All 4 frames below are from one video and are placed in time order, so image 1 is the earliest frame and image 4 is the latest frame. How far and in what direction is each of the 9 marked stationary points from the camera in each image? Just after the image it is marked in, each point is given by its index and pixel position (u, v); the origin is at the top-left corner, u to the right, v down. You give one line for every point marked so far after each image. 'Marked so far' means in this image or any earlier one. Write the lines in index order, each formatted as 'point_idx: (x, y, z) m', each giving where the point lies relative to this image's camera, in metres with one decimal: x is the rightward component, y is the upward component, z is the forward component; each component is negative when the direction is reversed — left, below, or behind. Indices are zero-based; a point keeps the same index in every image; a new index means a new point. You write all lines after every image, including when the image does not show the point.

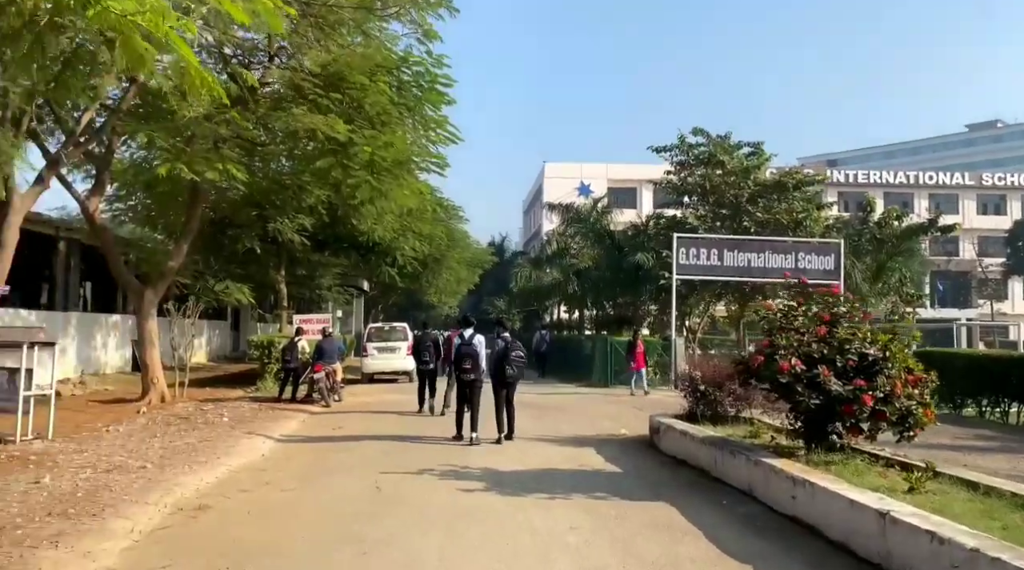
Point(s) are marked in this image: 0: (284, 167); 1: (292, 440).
0: (-4.7, +2.4, +19.8) m
1: (-3.0, -2.1, +13.2) m
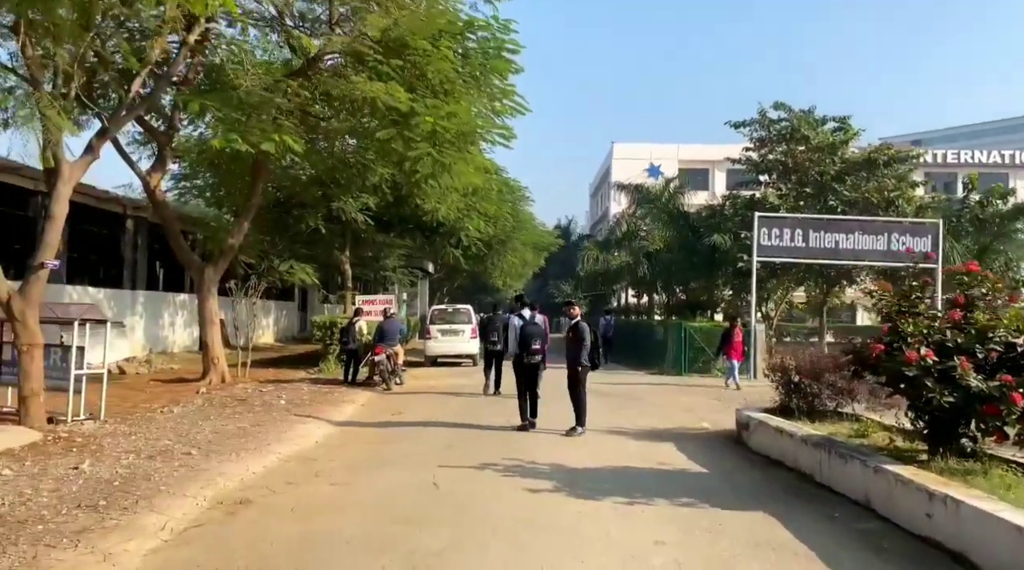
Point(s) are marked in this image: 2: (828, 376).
0: (-3.3, +2.8, +19.2) m
1: (-2.1, -1.8, +12.5) m
2: (+3.4, -1.0, +10.4) m
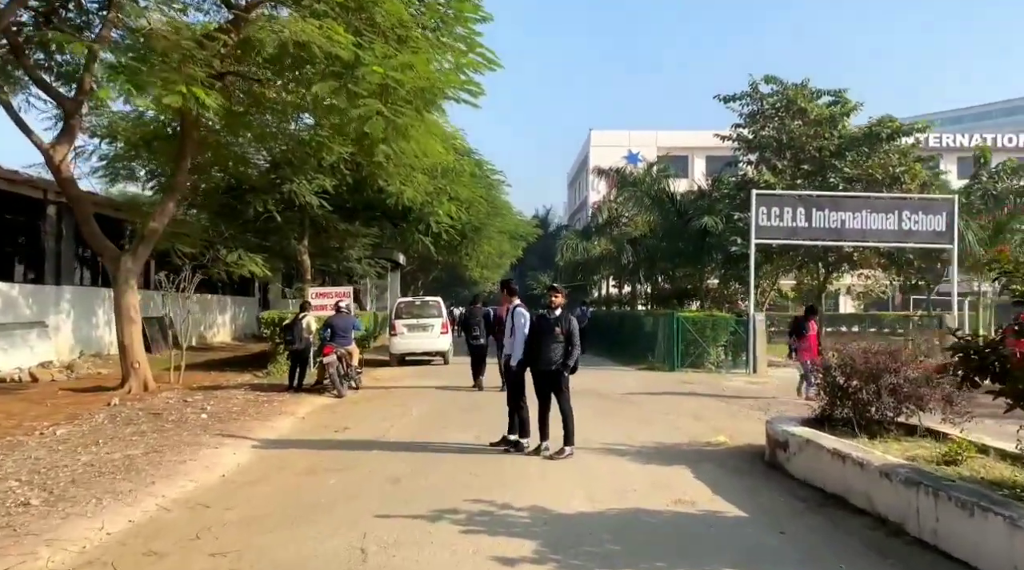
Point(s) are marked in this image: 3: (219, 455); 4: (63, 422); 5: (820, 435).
0: (-3.8, +3.0, +16.6) m
1: (-2.4, -1.7, +10.0) m
2: (+3.1, -0.8, +8.0) m
3: (-2.8, -1.6, +9.1) m
4: (-5.2, -1.6, +11.1) m
5: (+2.4, -1.2, +7.5) m
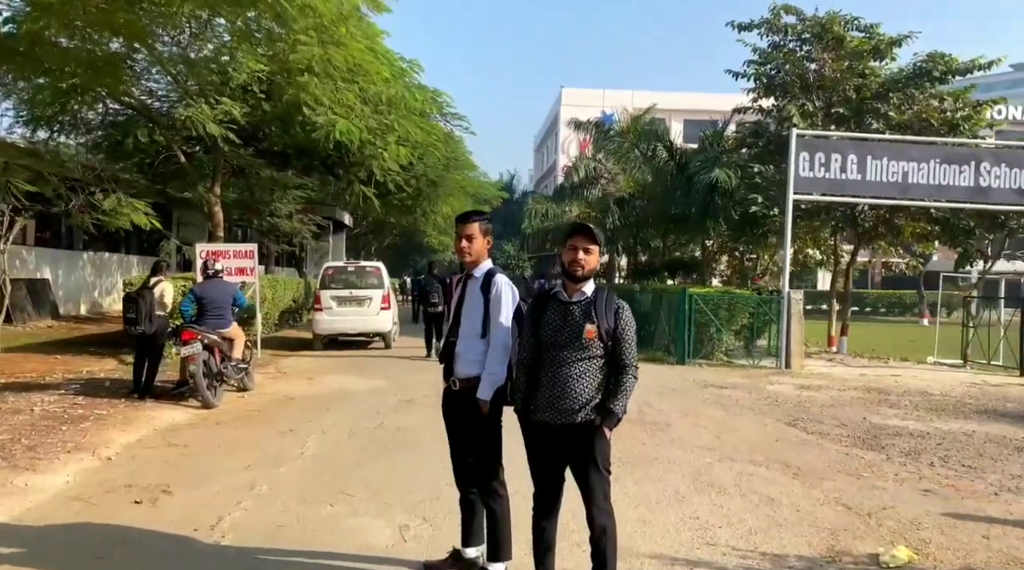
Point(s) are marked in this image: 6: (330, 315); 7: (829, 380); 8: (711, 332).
0: (-4.2, +3.6, +11.2) m
1: (-2.6, -1.3, +4.9) m
2: (+3.0, -0.6, +3.0) m
3: (-3.0, -1.3, +3.9) m
4: (-5.4, -1.2, +5.8) m
5: (+2.3, -1.0, +2.5) m
6: (-3.2, -0.5, +16.8) m
7: (+4.8, -1.4, +14.5) m
8: (+3.6, -0.8, +17.2) m
